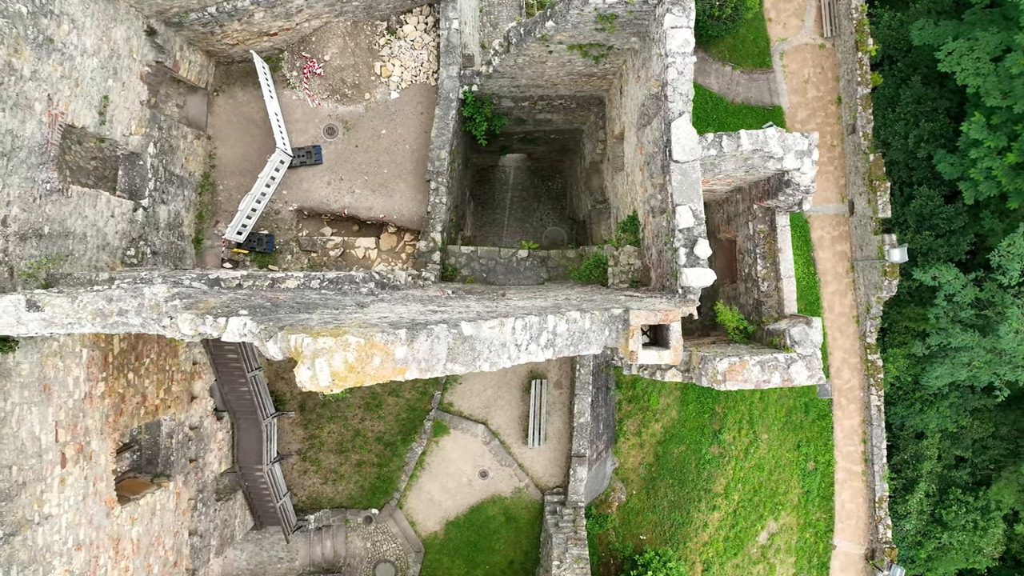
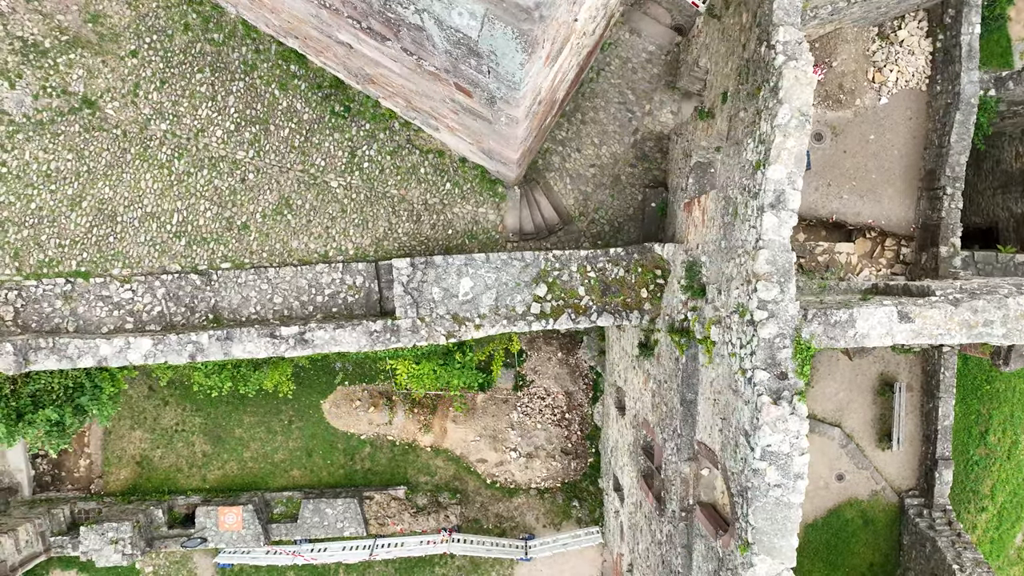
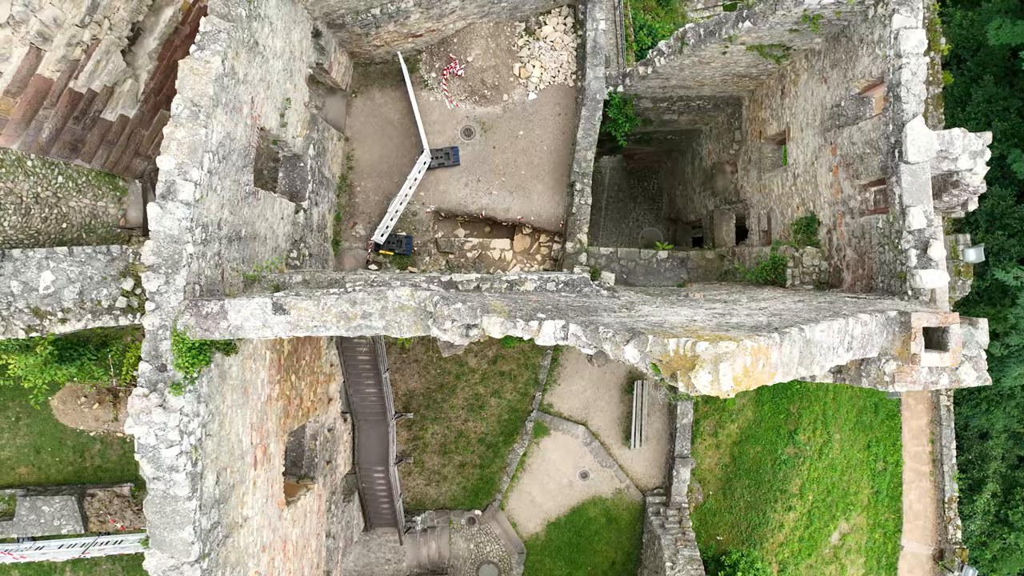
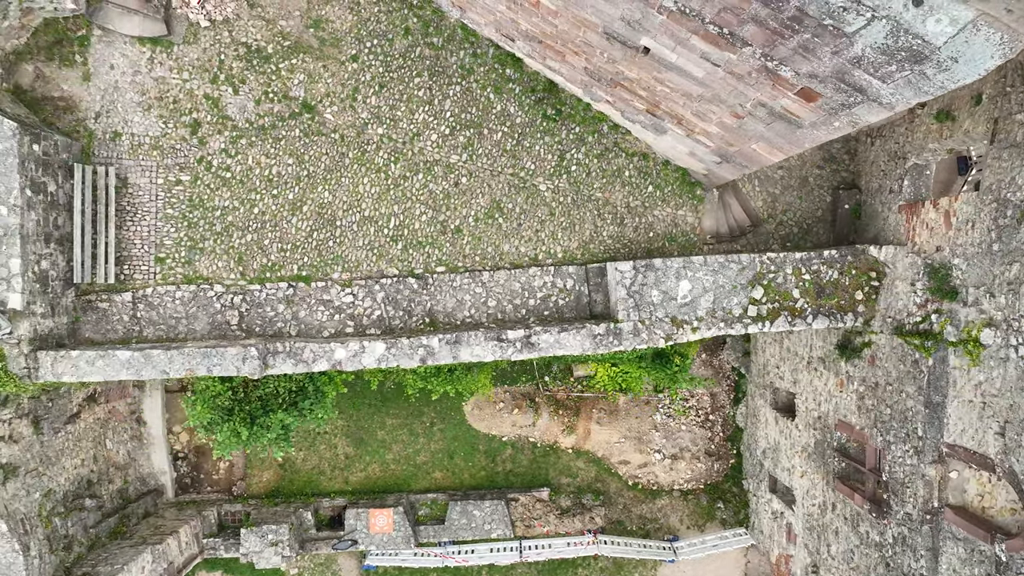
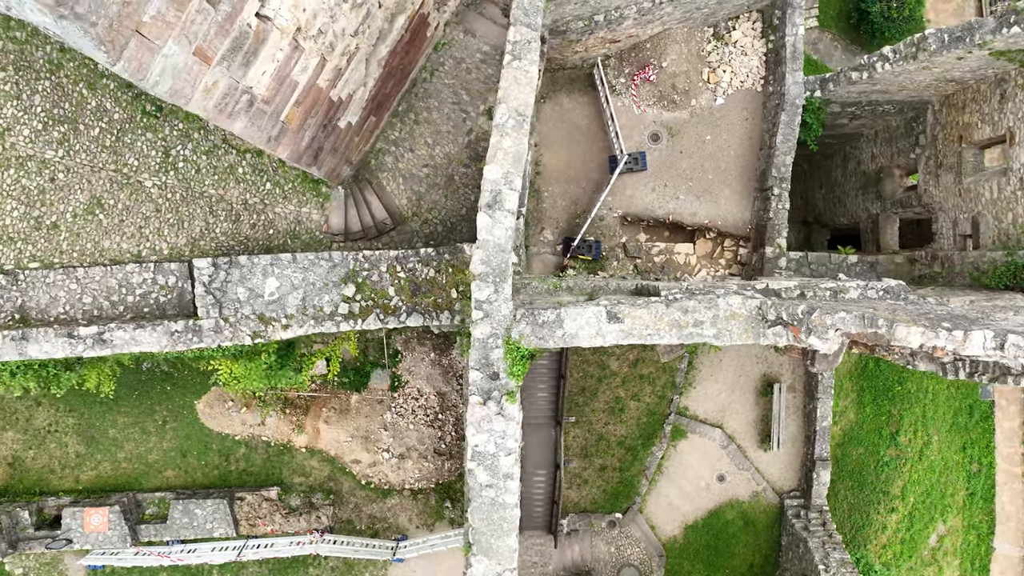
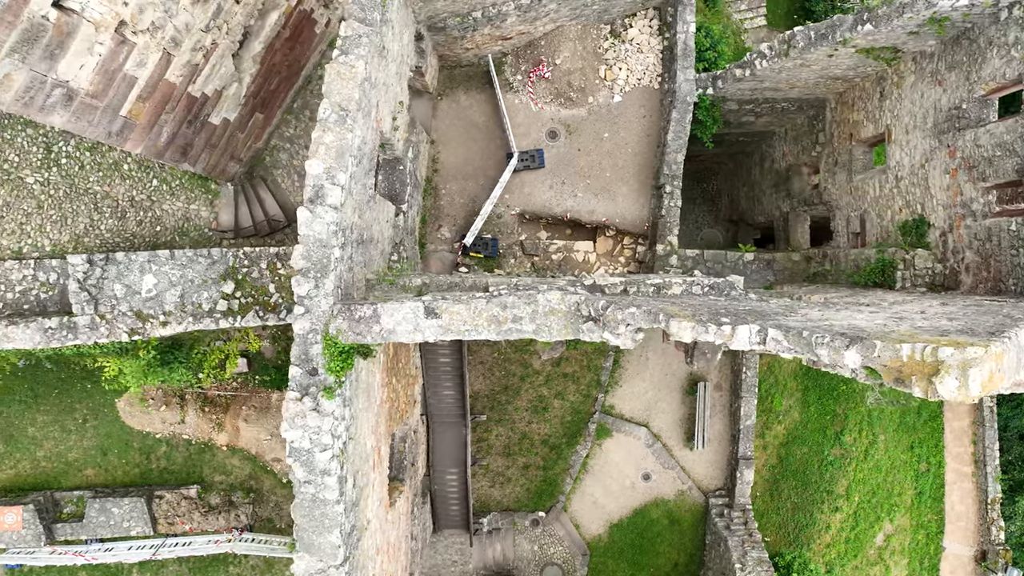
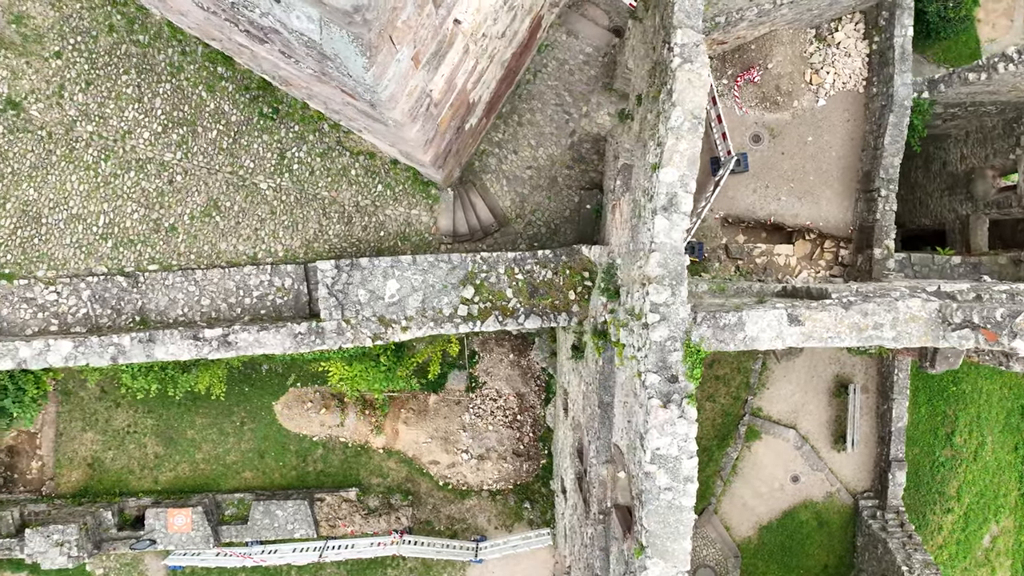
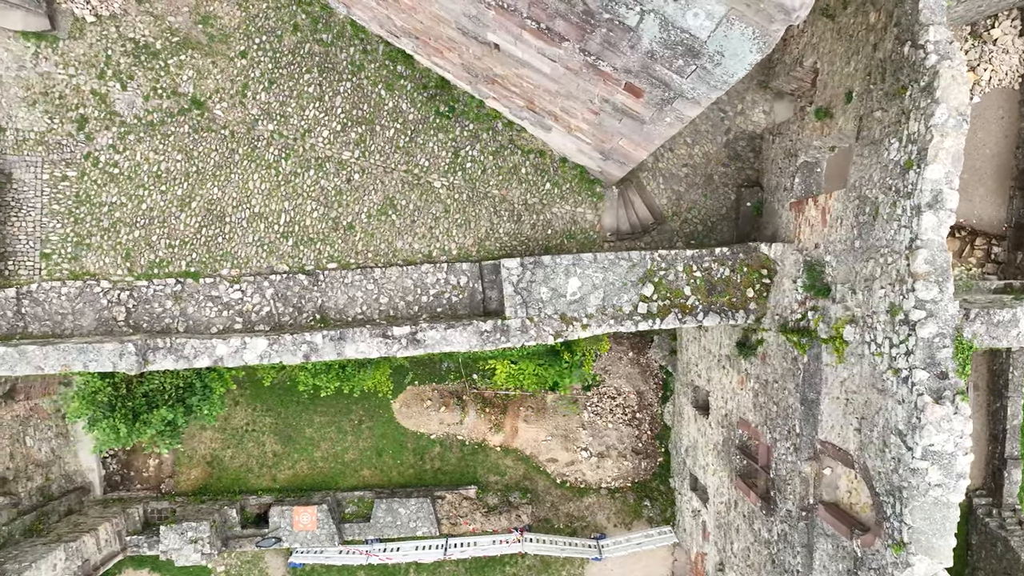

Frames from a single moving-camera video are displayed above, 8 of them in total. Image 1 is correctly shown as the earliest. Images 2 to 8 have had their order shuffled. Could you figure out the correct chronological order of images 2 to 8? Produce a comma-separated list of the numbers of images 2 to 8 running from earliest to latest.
3, 6, 5, 7, 2, 8, 4
